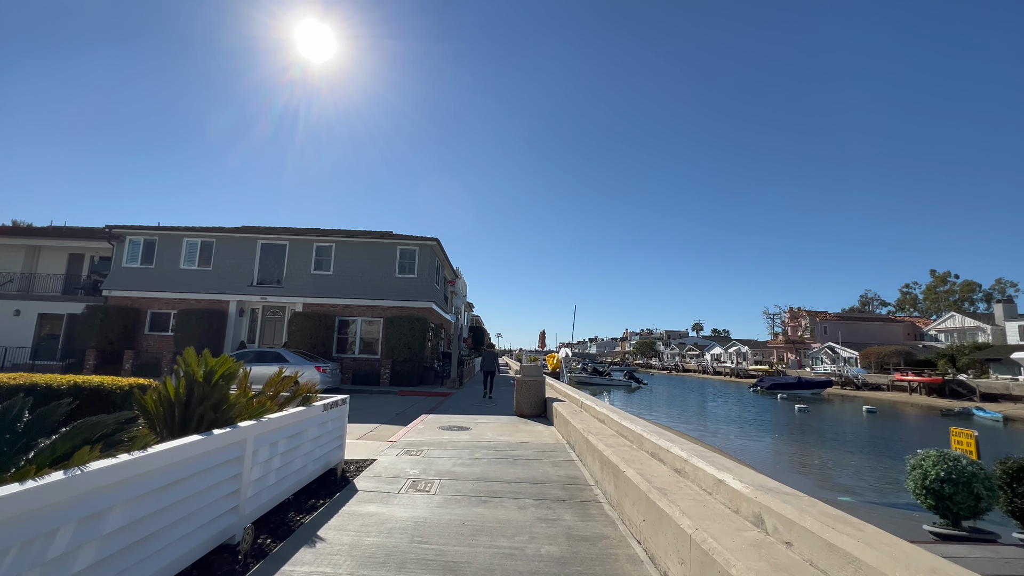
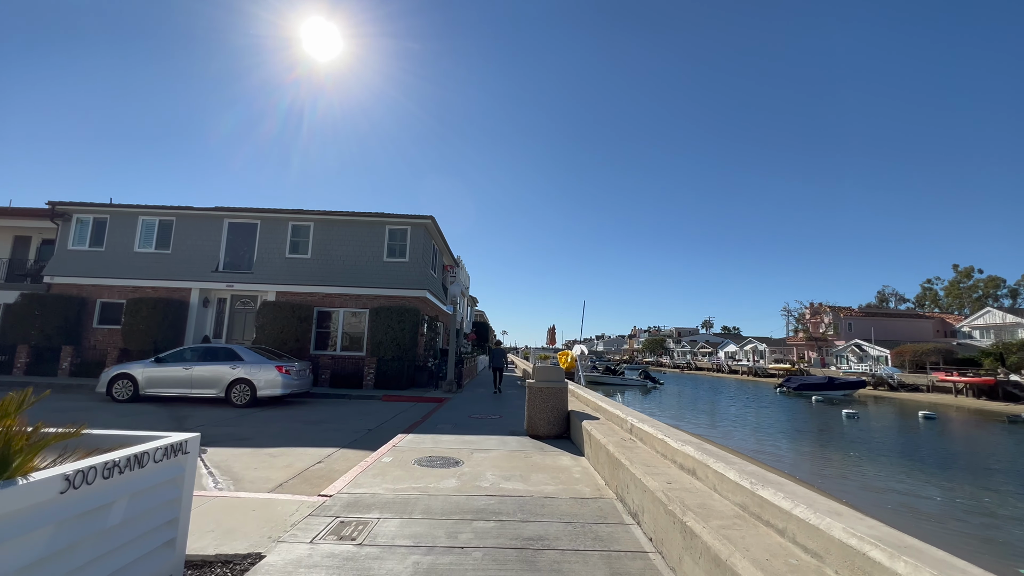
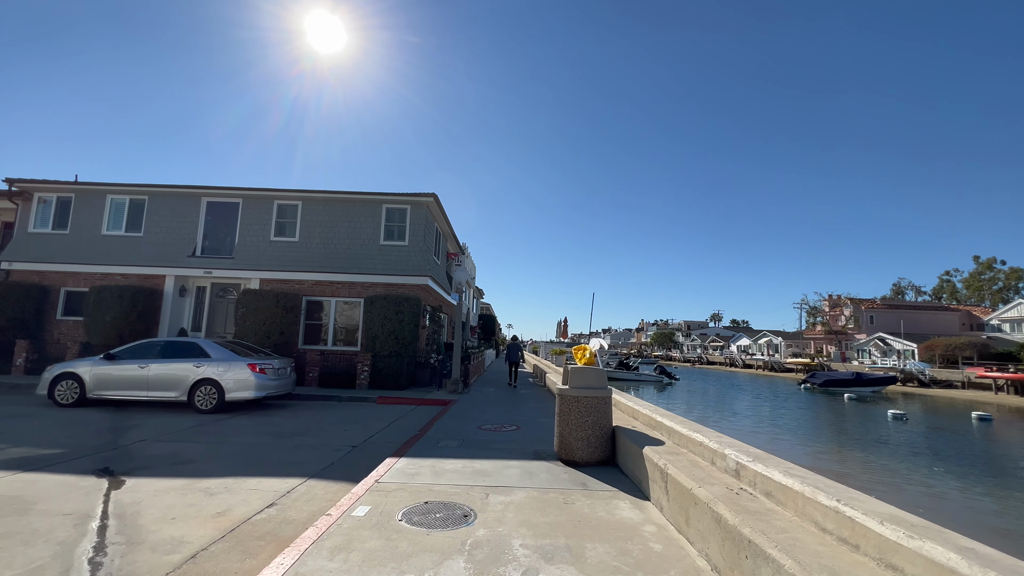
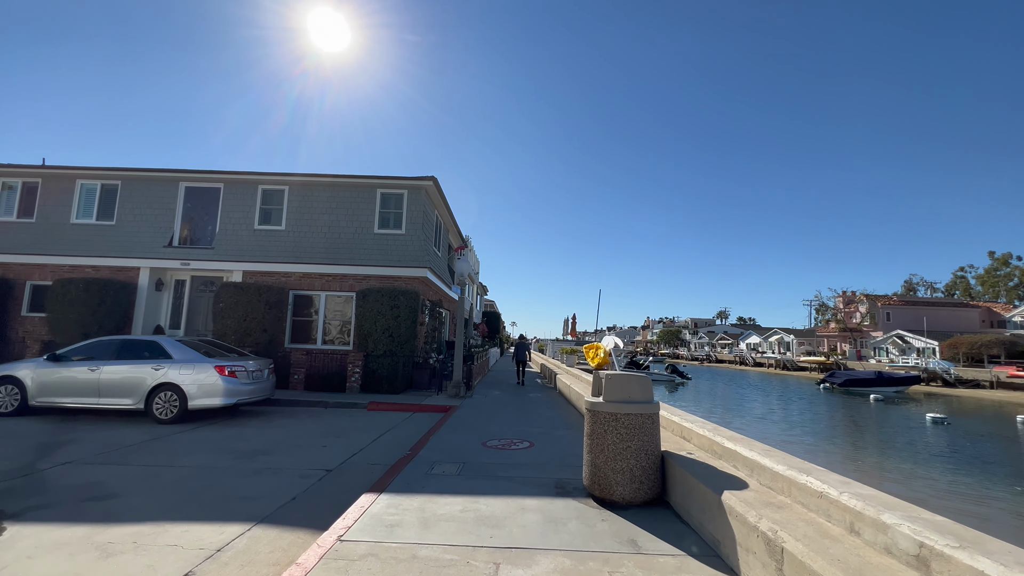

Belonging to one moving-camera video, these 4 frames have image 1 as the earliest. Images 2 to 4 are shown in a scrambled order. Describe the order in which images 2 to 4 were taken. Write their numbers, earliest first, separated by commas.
2, 3, 4
